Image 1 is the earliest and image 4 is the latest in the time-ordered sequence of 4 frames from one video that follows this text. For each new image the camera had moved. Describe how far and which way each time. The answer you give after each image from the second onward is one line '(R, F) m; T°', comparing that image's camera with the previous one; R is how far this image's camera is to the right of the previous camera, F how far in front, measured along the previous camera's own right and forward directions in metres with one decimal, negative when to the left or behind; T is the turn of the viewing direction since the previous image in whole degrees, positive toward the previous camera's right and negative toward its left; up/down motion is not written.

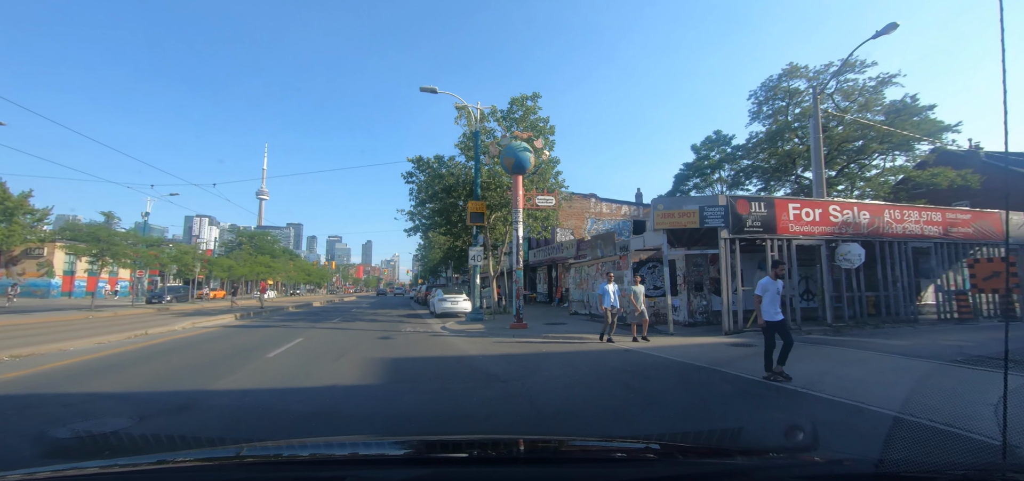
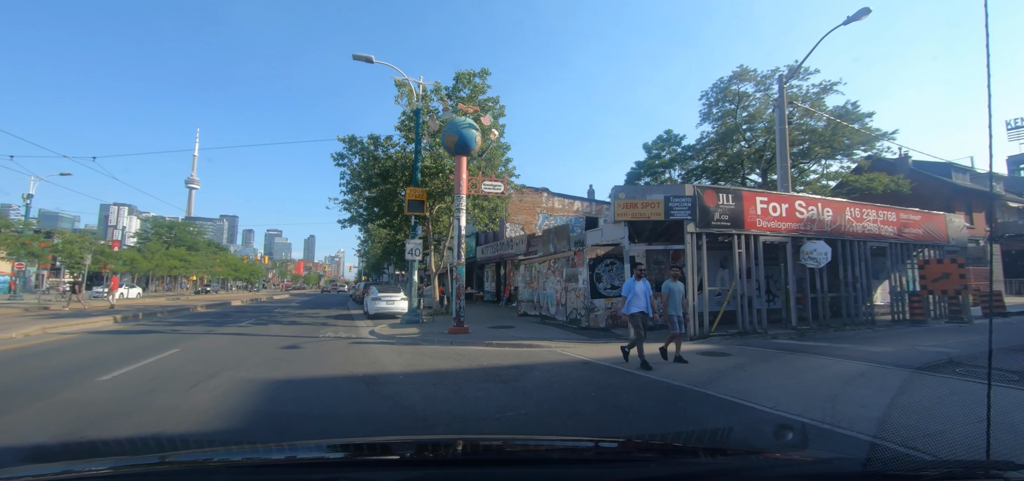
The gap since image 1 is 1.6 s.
(+0.3, +2.1) m; +6°
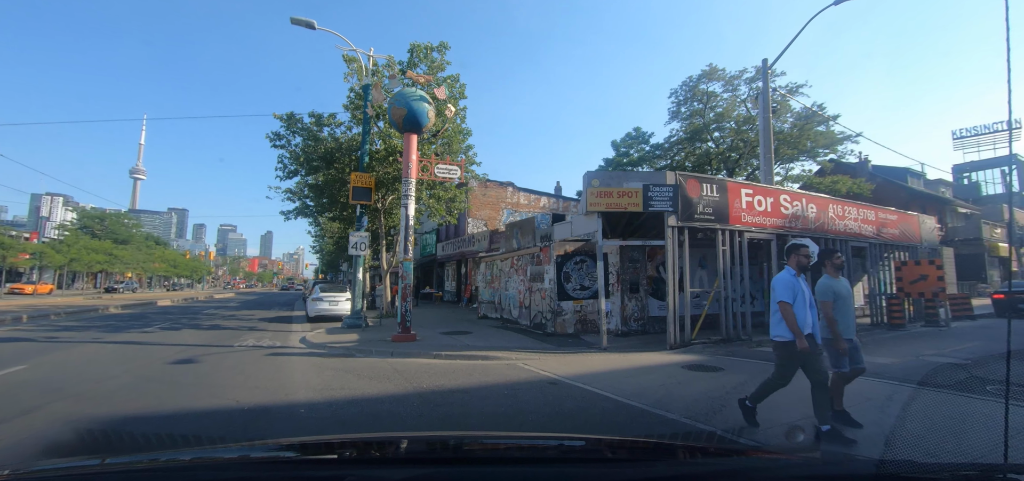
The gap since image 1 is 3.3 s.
(+0.3, +1.9) m; +4°
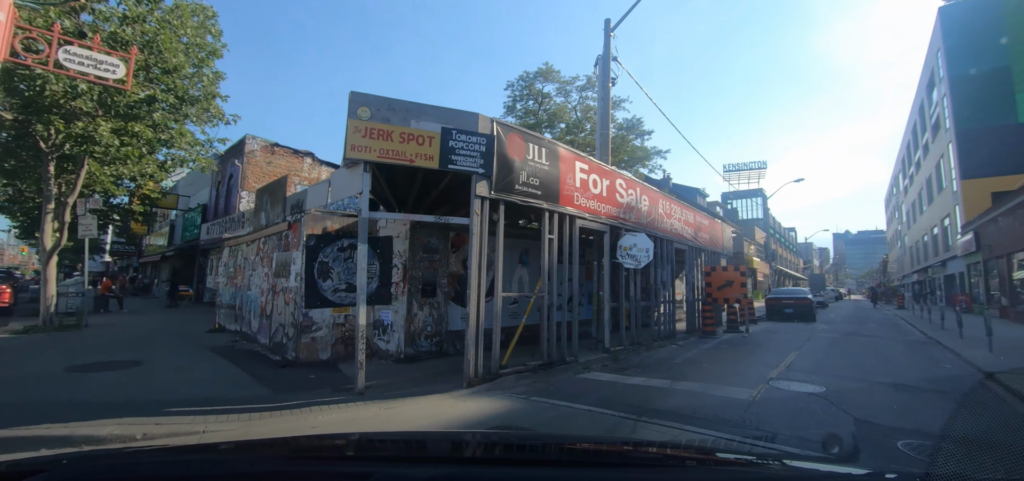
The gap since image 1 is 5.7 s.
(+1.9, +4.1) m; +21°
